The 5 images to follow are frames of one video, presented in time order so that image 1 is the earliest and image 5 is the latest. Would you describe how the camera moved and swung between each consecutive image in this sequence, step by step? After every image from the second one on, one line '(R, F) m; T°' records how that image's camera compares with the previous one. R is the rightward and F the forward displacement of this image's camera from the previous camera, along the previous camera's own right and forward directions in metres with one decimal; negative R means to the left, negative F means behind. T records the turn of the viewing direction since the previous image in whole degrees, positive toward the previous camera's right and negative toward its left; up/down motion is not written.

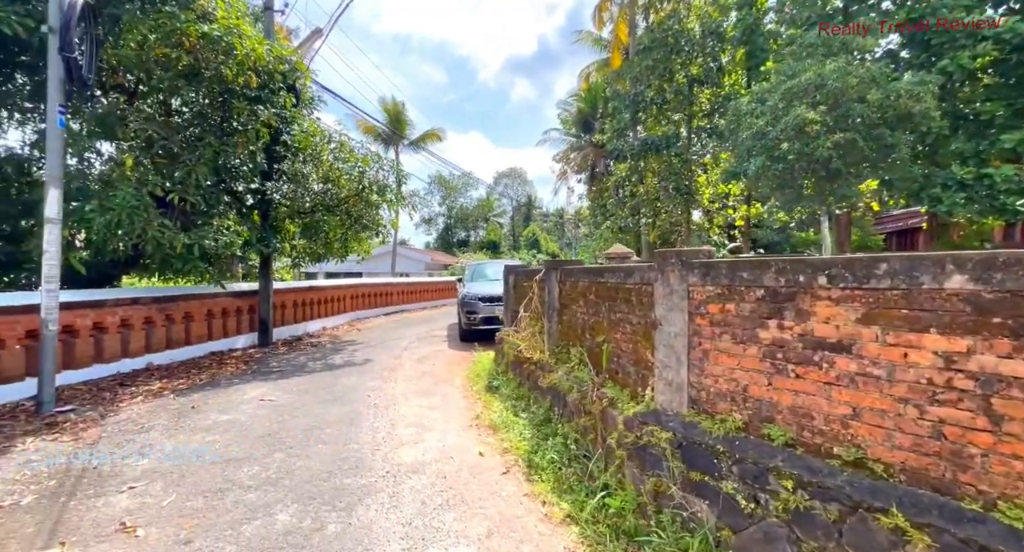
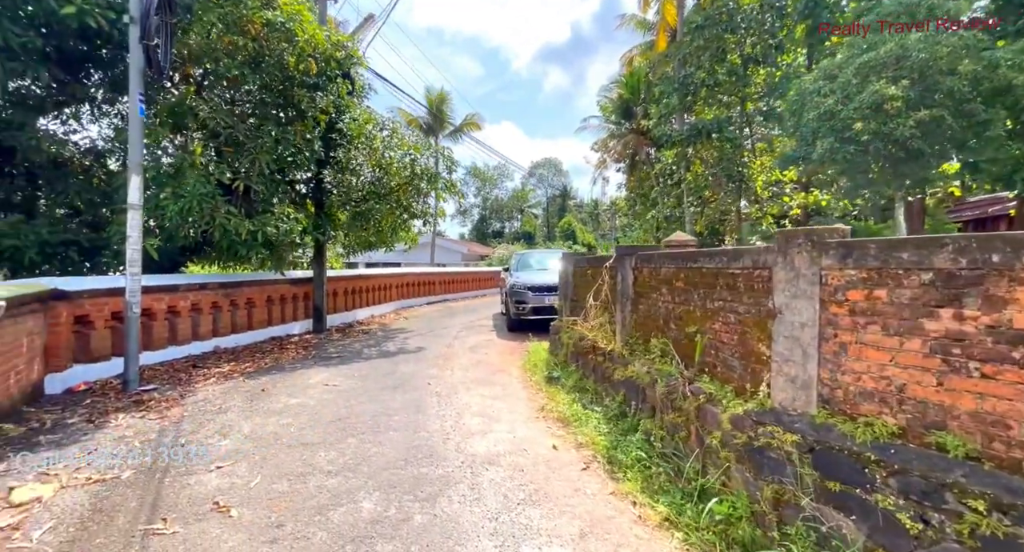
(-0.3, +0.1) m; -4°
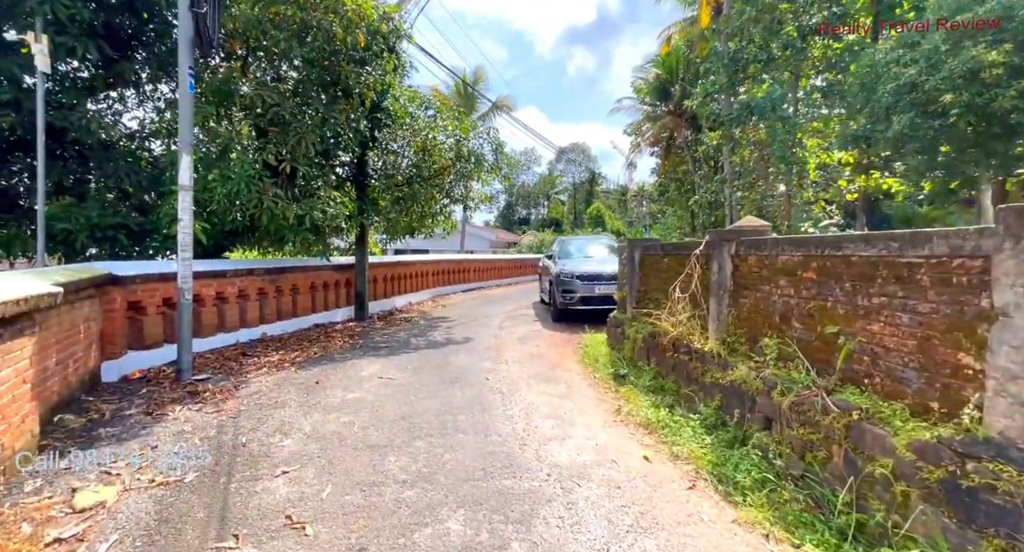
(-0.4, +0.4) m; -3°
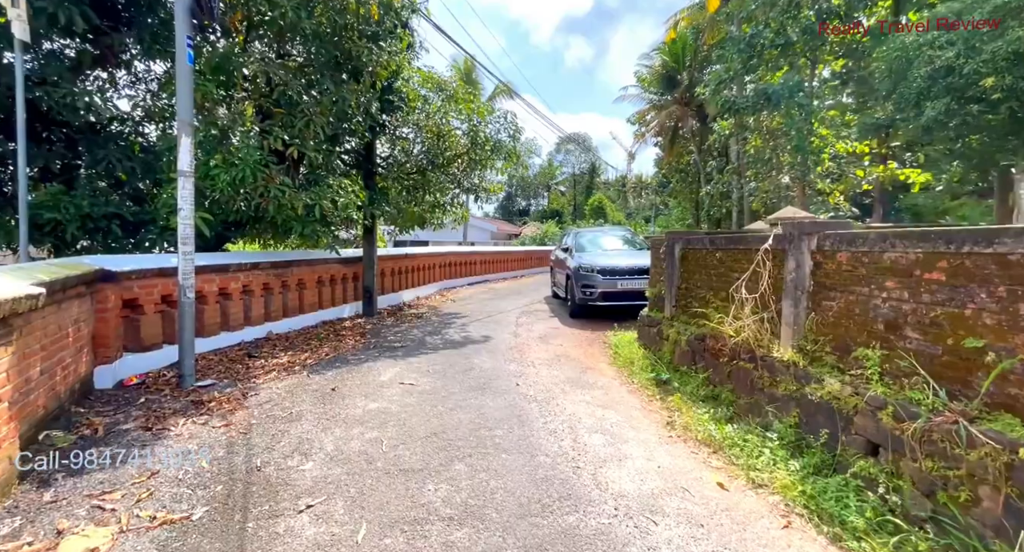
(-0.3, +0.4) m; 0°
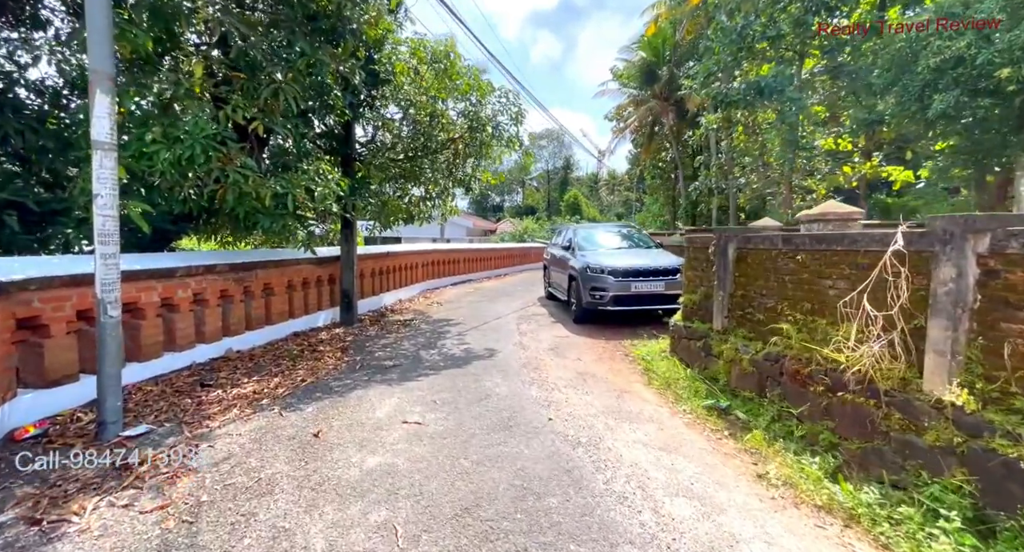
(-0.5, +0.9) m; +4°
